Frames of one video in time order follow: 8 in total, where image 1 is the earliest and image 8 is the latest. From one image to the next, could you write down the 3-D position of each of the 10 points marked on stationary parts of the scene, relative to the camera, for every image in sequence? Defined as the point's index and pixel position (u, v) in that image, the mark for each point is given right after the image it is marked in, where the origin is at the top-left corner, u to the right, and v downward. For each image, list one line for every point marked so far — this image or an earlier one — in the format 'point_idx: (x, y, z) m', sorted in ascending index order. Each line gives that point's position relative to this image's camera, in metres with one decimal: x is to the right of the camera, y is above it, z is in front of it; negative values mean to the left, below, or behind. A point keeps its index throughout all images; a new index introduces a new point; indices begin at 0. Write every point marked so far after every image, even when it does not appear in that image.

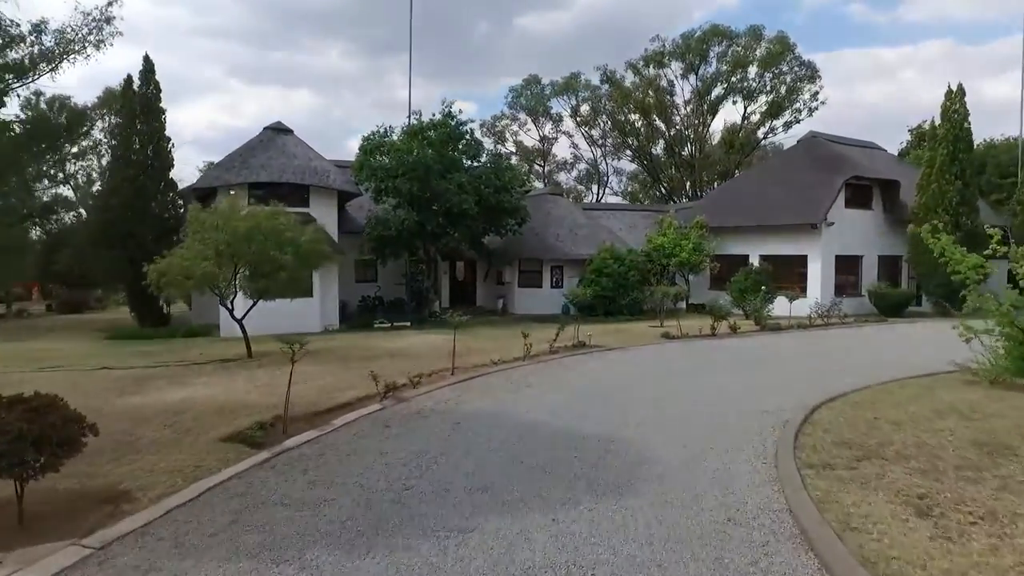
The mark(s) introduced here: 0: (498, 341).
0: (-0.3, -1.3, +16.6) m
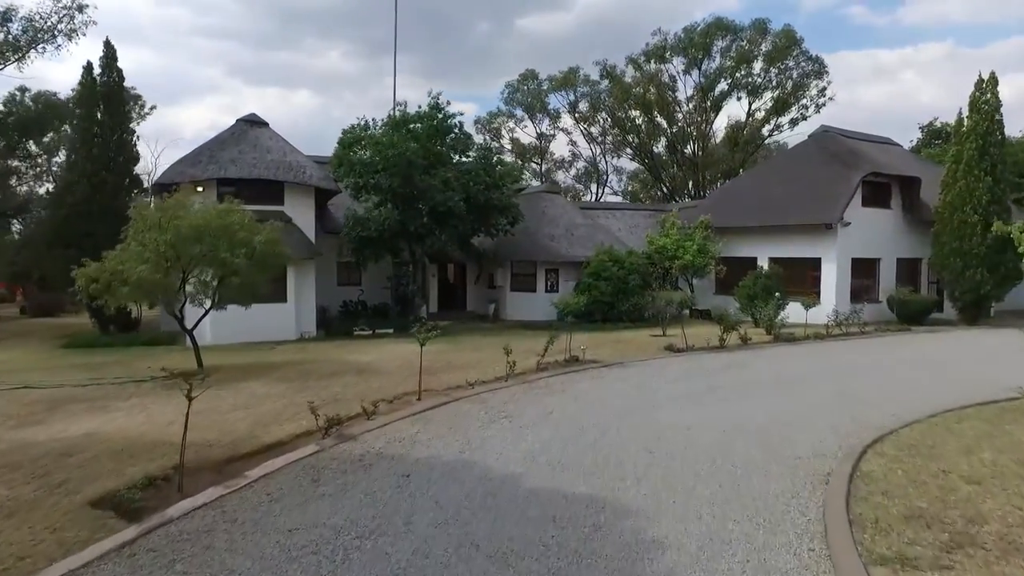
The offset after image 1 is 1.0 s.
0: (-0.6, -1.5, +14.9) m
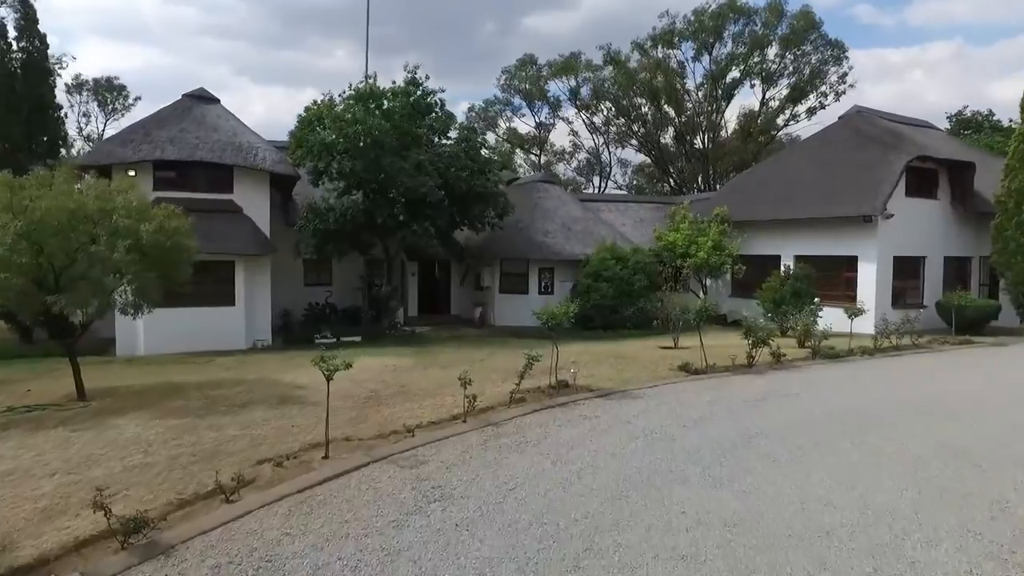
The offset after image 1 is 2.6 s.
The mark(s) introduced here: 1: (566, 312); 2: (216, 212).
0: (-1.1, -1.5, +12.0) m
1: (+0.9, -0.4, +11.1) m
2: (-7.6, +1.9, +17.6) m
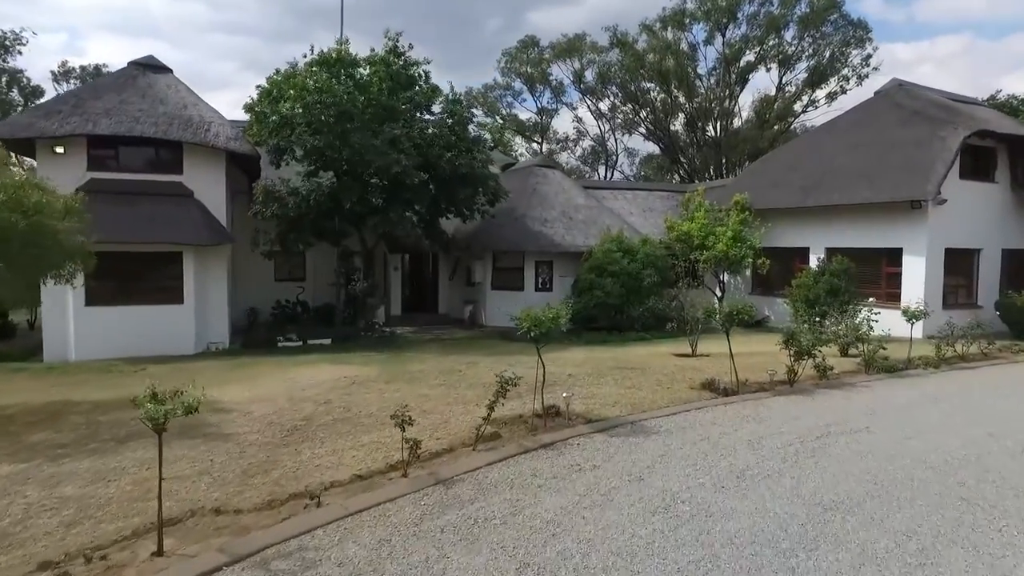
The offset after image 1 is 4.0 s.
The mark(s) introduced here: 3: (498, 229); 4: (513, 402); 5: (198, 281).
0: (-1.4, -1.5, +9.6) m
1: (+0.6, -0.4, +8.7) m
2: (-7.8, +2.0, +15.2) m
3: (-0.4, +1.7, +19.6) m
4: (0.0, -1.3, +8.0) m
5: (-7.2, +0.1, +15.8) m
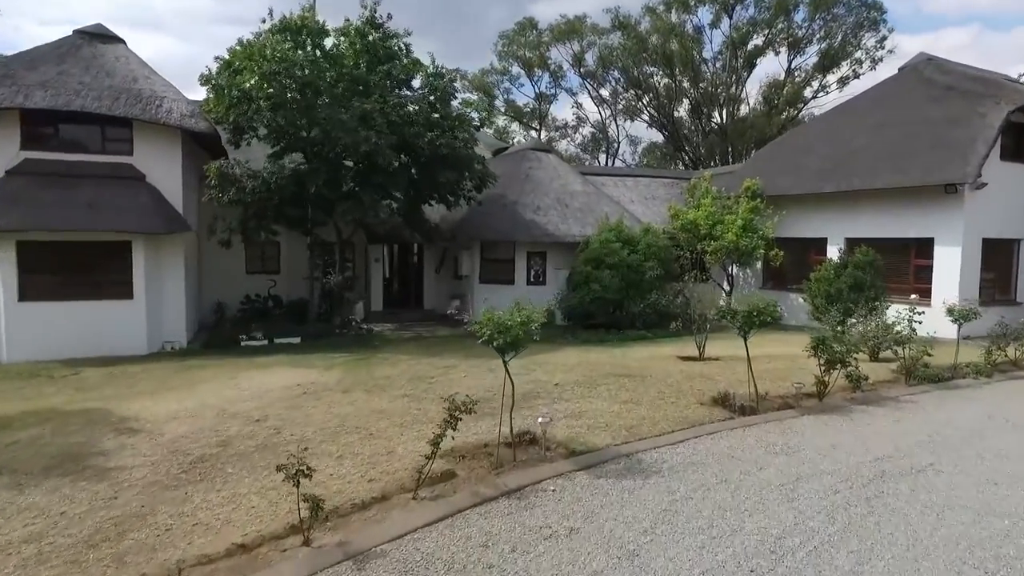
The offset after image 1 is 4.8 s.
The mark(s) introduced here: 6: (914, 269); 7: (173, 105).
0: (-1.7, -1.4, +8.0) m
1: (+0.3, -0.3, +7.1) m
2: (-8.1, +2.2, +13.7) m
3: (-0.7, +1.9, +18.0) m
4: (-0.3, -1.3, +6.5) m
5: (-7.5, +0.3, +14.3) m
6: (+8.5, +0.4, +14.5) m
7: (-7.0, +3.8, +14.0) m
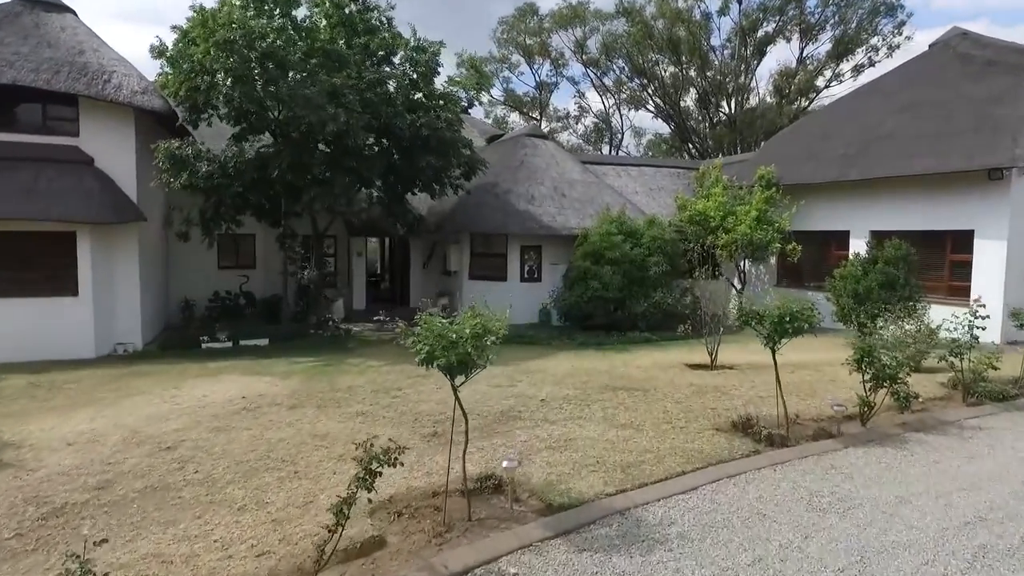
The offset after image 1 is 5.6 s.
0: (-1.9, -1.4, +6.6) m
1: (0.0, -0.3, +5.6) m
2: (-8.3, +2.2, +12.2) m
3: (-0.8, +1.9, +16.5) m
4: (-0.6, -1.3, +5.0) m
5: (-7.7, +0.4, +12.9) m
6: (+8.3, +0.4, +13.0) m
7: (-7.2, +3.8, +12.6) m
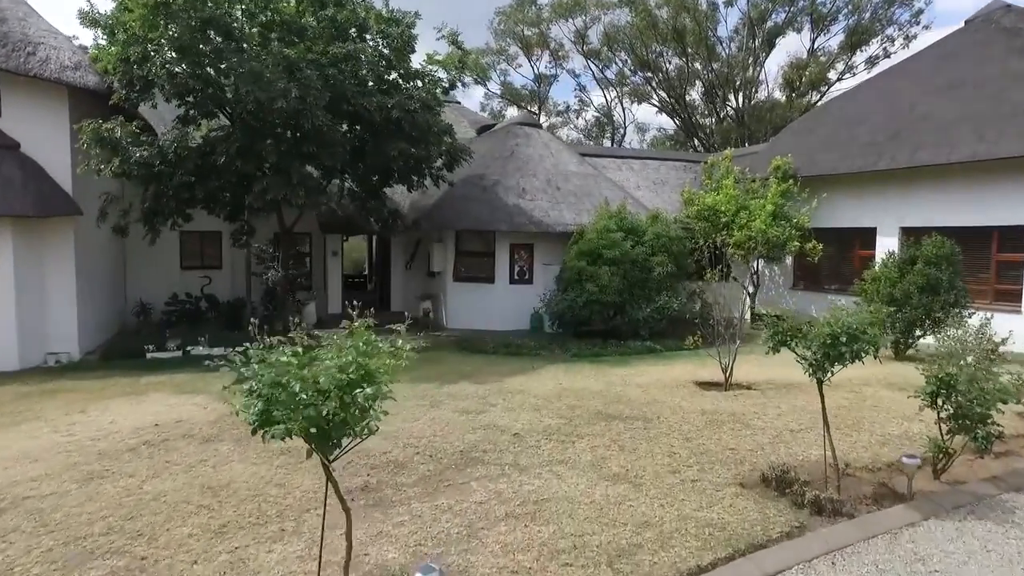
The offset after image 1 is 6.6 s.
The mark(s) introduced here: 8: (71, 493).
0: (-2.2, -1.4, +5.0) m
1: (-0.3, -0.4, +4.0) m
2: (-8.6, +2.2, +10.7) m
3: (-1.1, +1.9, +14.9) m
4: (-0.9, -1.3, +3.4) m
5: (-8.0, +0.3, +11.3) m
6: (+8.0, +0.4, +11.3) m
7: (-7.4, +3.8, +11.0) m
8: (-3.1, -1.4, +4.9) m
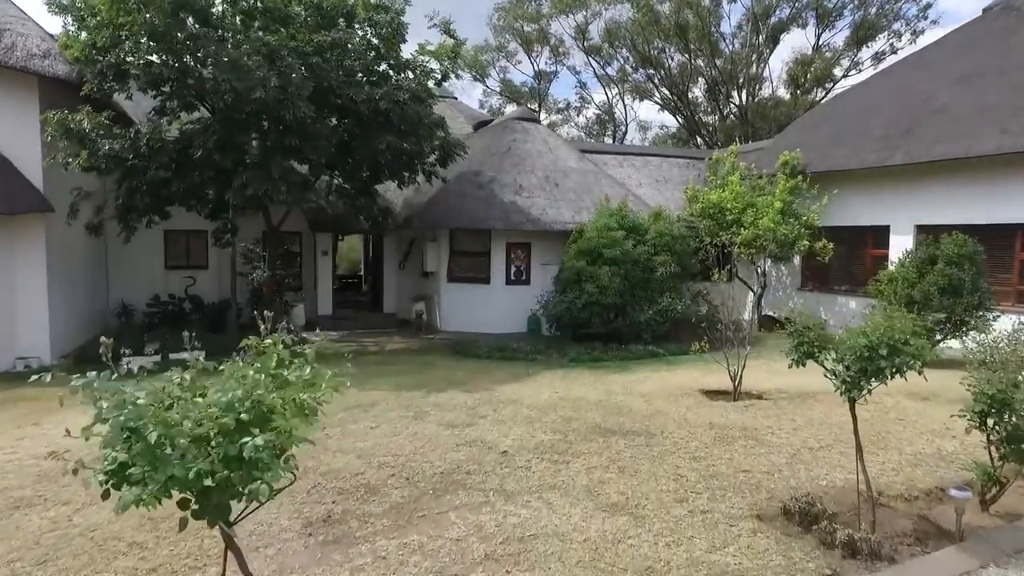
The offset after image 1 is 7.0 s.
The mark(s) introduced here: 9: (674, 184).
0: (-2.3, -1.4, +4.4) m
1: (-0.4, -0.4, +3.4) m
2: (-8.7, +2.2, +10.1) m
3: (-1.2, +1.9, +14.3) m
4: (-1.0, -1.3, +2.8) m
5: (-8.1, +0.3, +10.7) m
6: (+7.9, +0.3, +10.7) m
7: (-7.5, +3.8, +10.5) m
8: (-3.2, -1.5, +4.3) m
9: (+4.2, +2.7, +17.5) m
